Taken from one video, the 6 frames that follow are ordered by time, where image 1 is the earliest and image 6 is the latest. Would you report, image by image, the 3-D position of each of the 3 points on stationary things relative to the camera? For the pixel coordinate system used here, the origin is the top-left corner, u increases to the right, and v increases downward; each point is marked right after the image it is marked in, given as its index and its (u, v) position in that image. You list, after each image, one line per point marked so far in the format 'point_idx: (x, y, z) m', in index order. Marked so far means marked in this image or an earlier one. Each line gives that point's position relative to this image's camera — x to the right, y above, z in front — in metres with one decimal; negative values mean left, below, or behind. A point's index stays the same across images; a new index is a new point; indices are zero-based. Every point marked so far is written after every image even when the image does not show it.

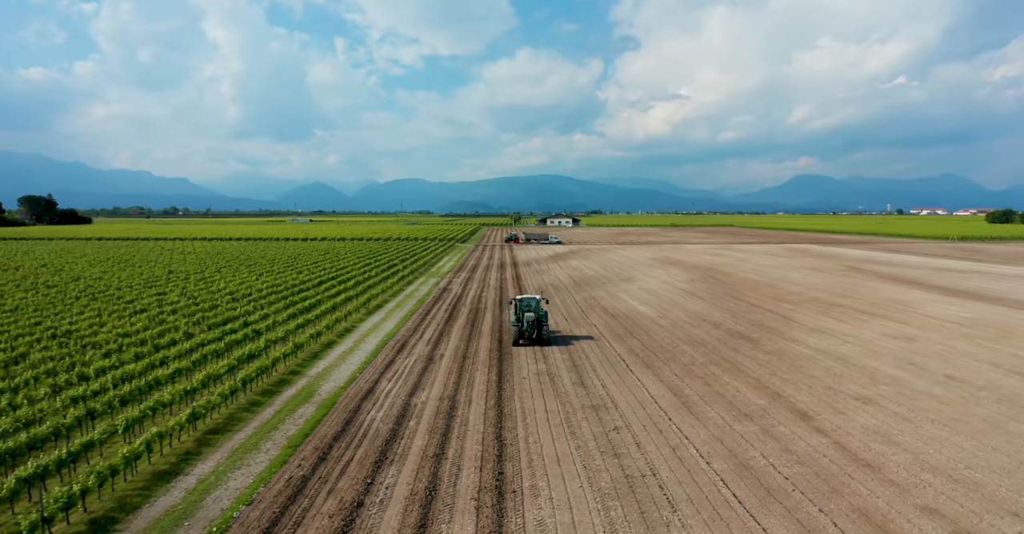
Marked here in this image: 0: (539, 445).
0: (+0.7, -4.1, +13.3) m
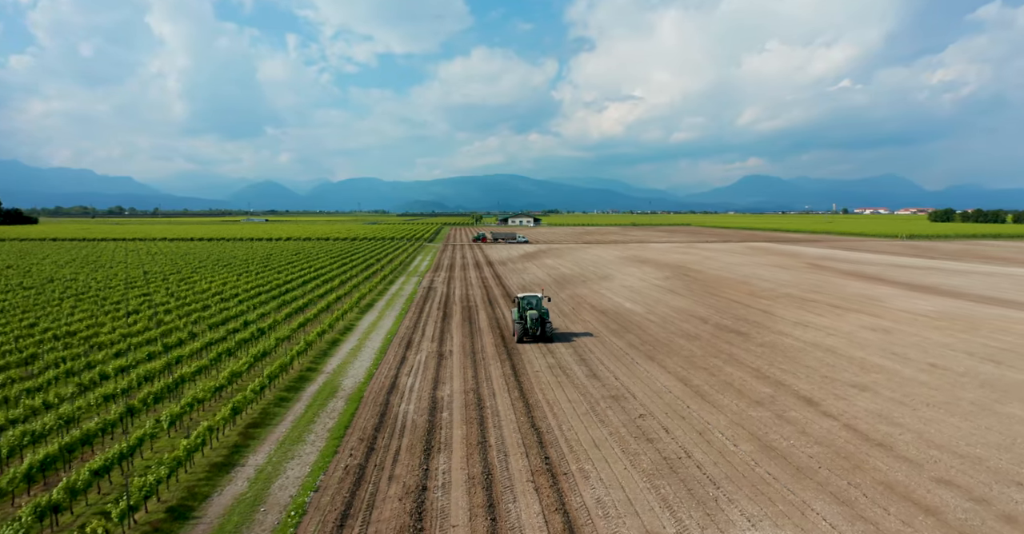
0: (+1.5, -3.9, +13.8) m
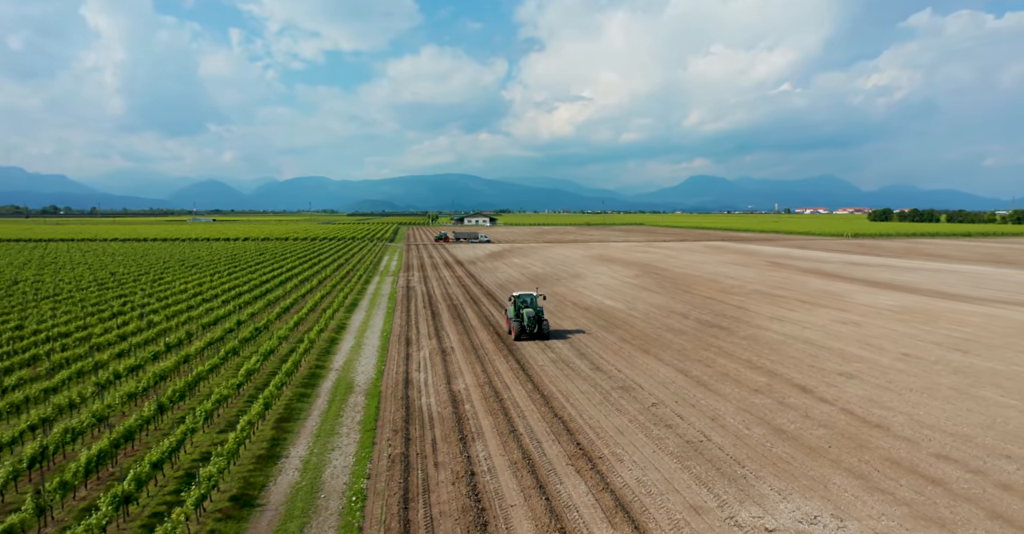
0: (+2.1, -3.8, +14.4) m
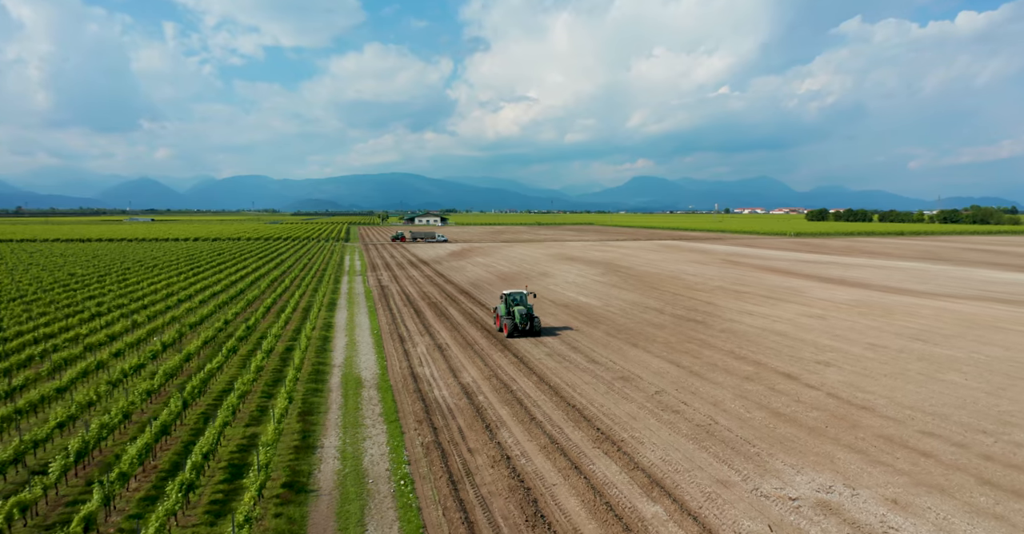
0: (+2.5, -3.7, +15.0) m
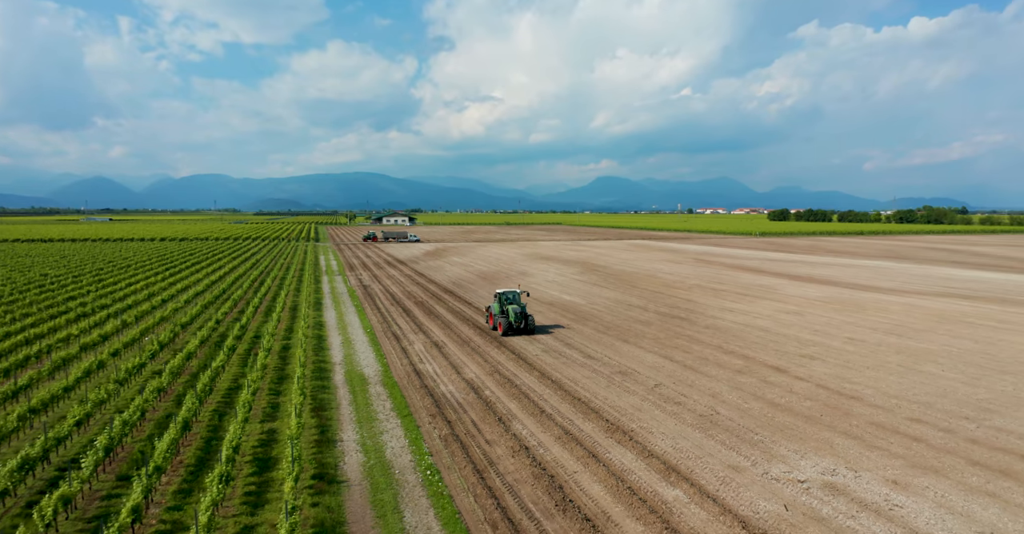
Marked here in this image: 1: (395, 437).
0: (+2.7, -3.6, +15.5) m
1: (-2.4, -3.5, +12.0) m
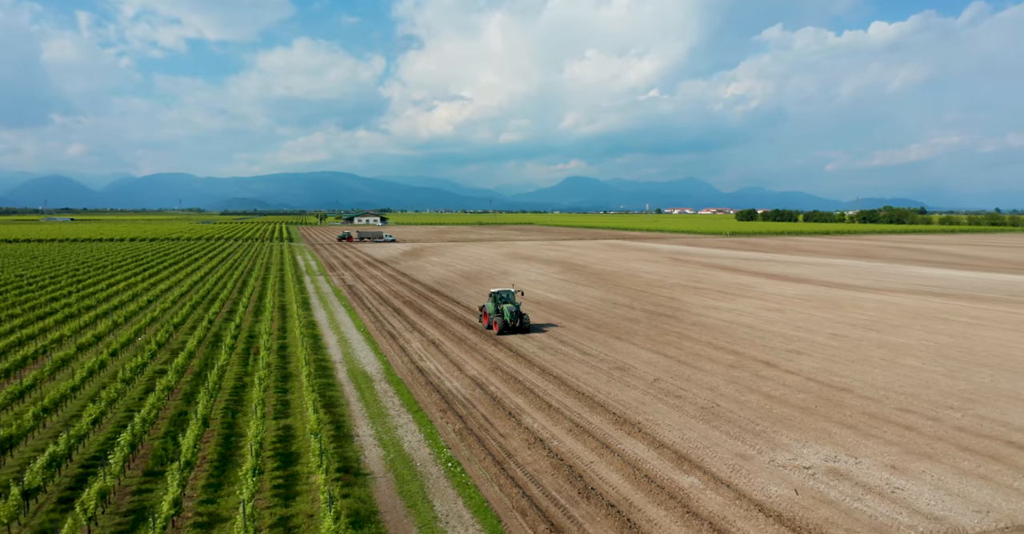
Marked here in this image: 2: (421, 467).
0: (+2.8, -3.5, +15.9) m
1: (-2.2, -3.5, +12.2) m
2: (-1.6, -3.6, +10.2) m
